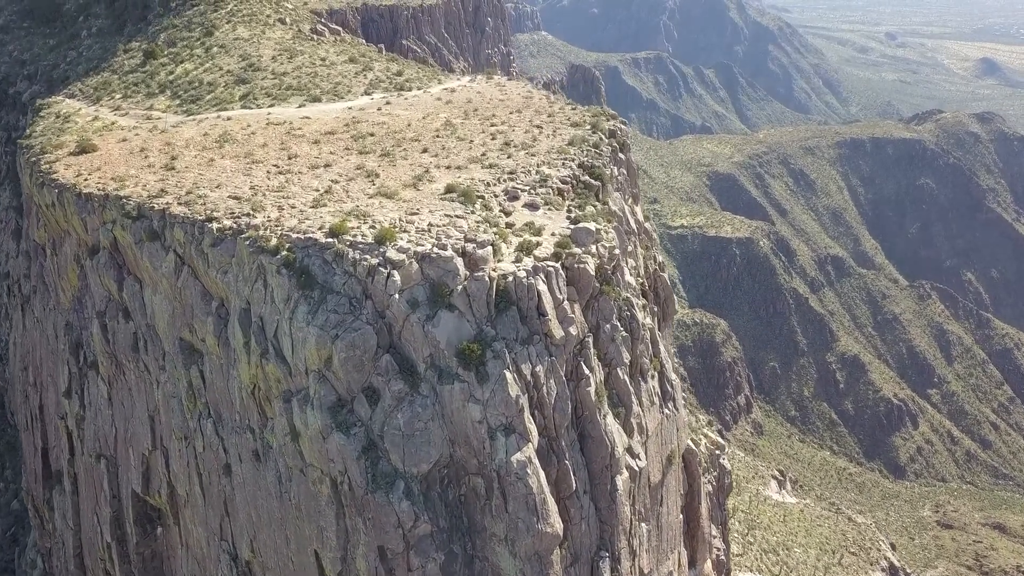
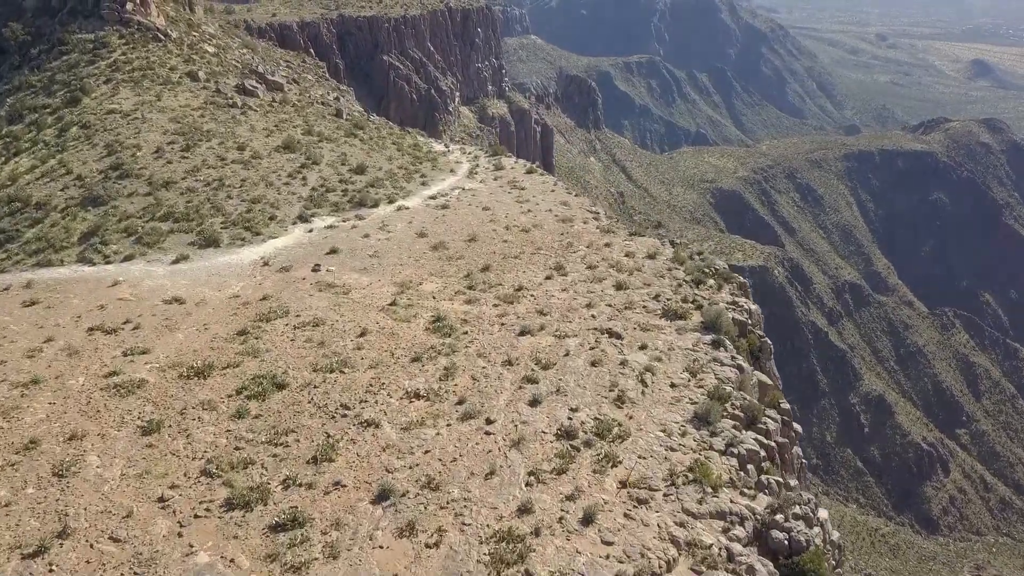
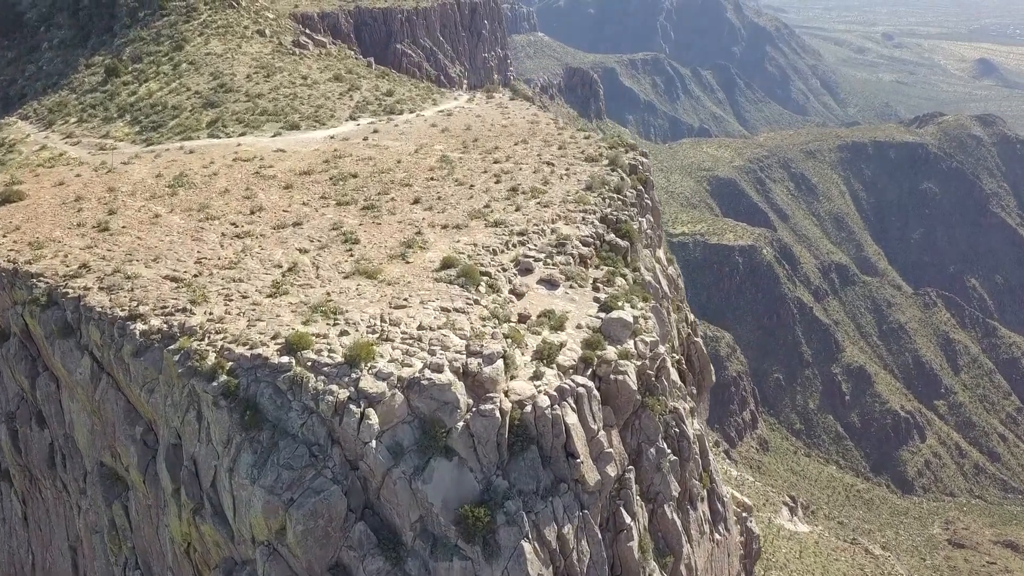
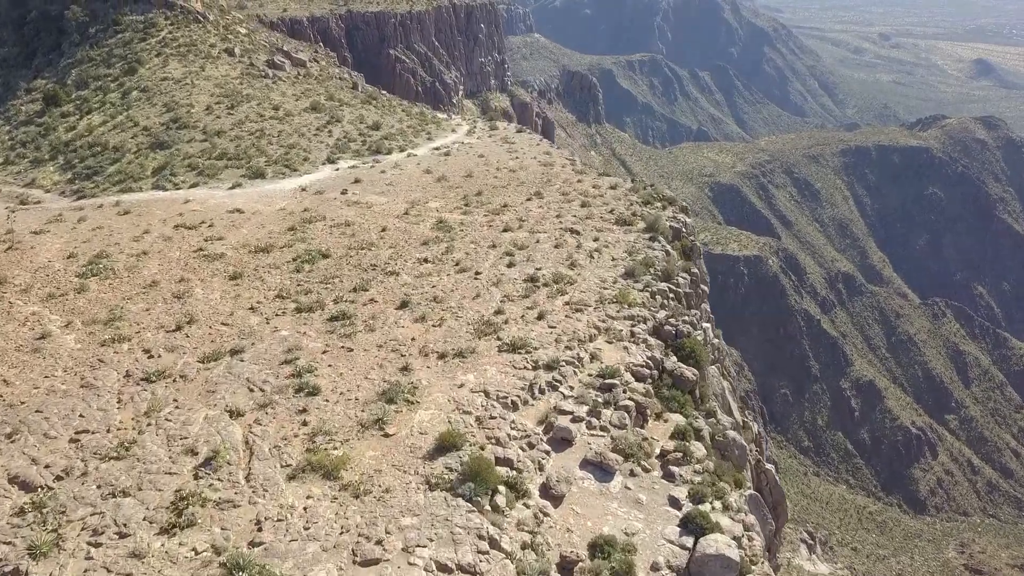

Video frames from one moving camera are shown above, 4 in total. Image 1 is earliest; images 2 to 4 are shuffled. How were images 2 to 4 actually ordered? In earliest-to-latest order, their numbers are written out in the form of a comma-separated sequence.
3, 4, 2
